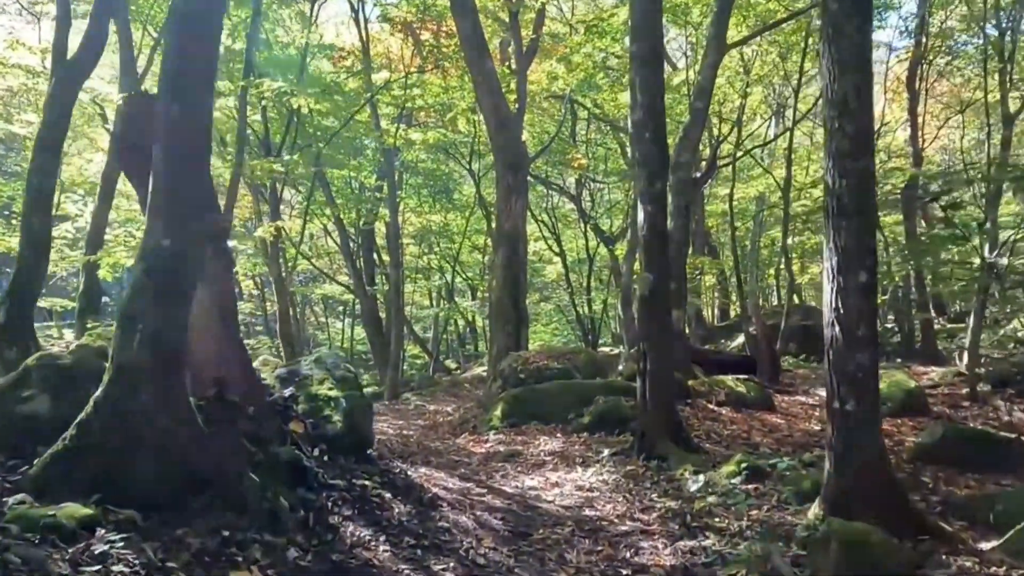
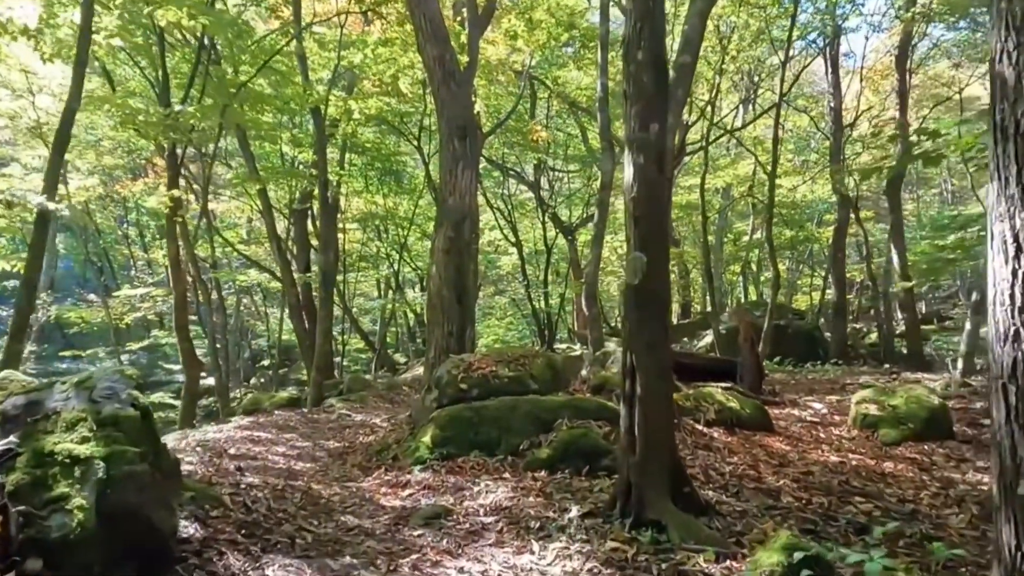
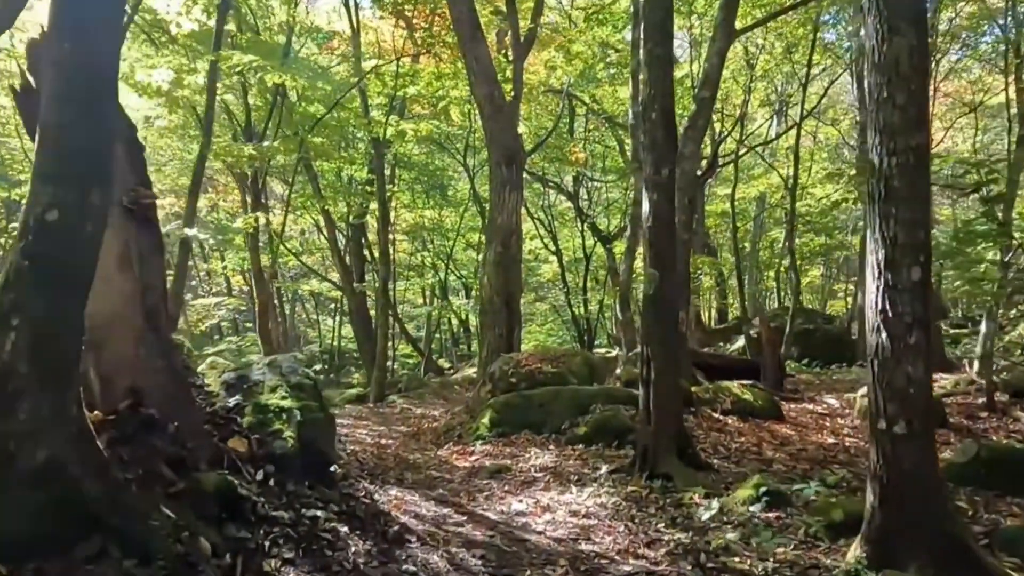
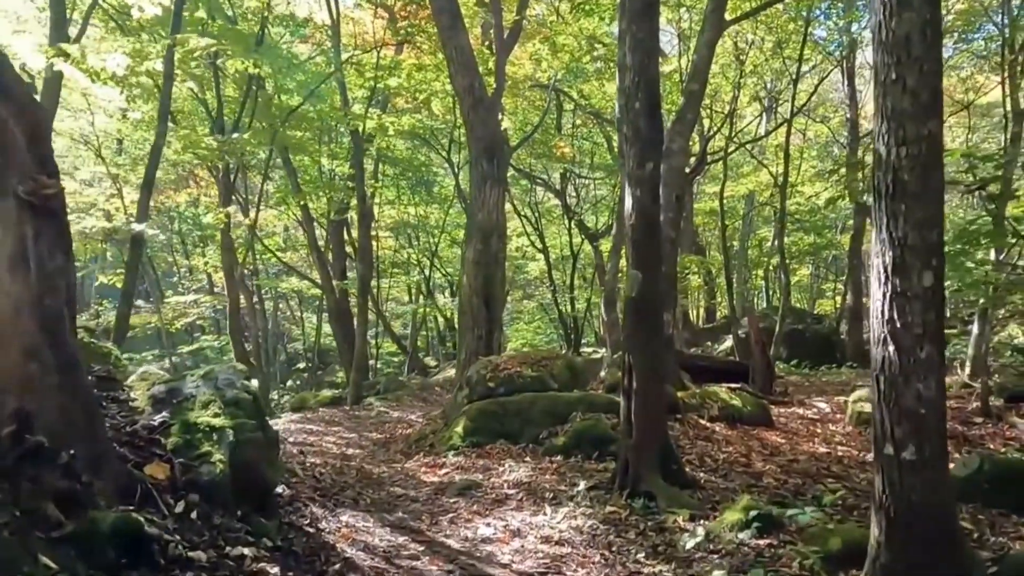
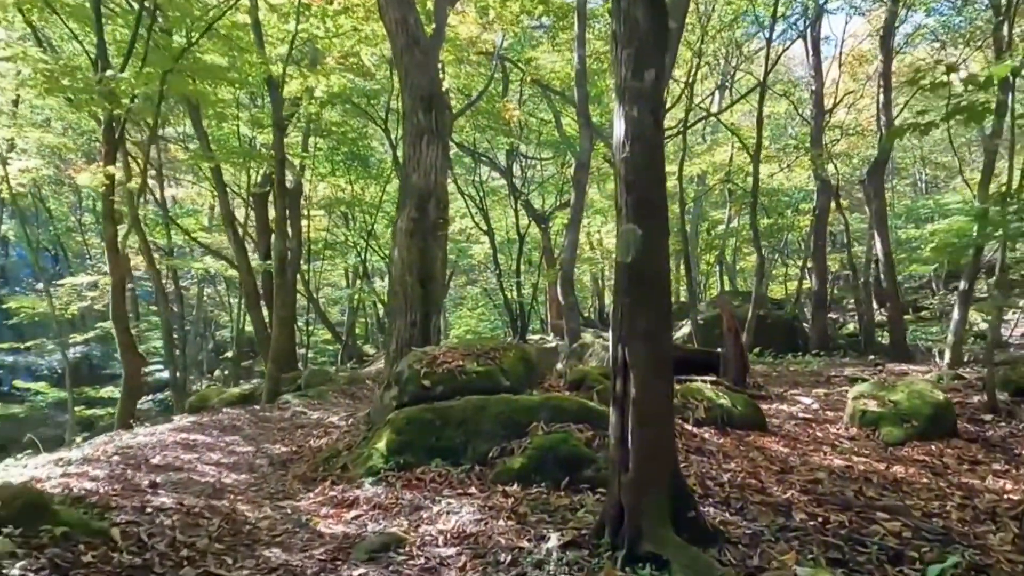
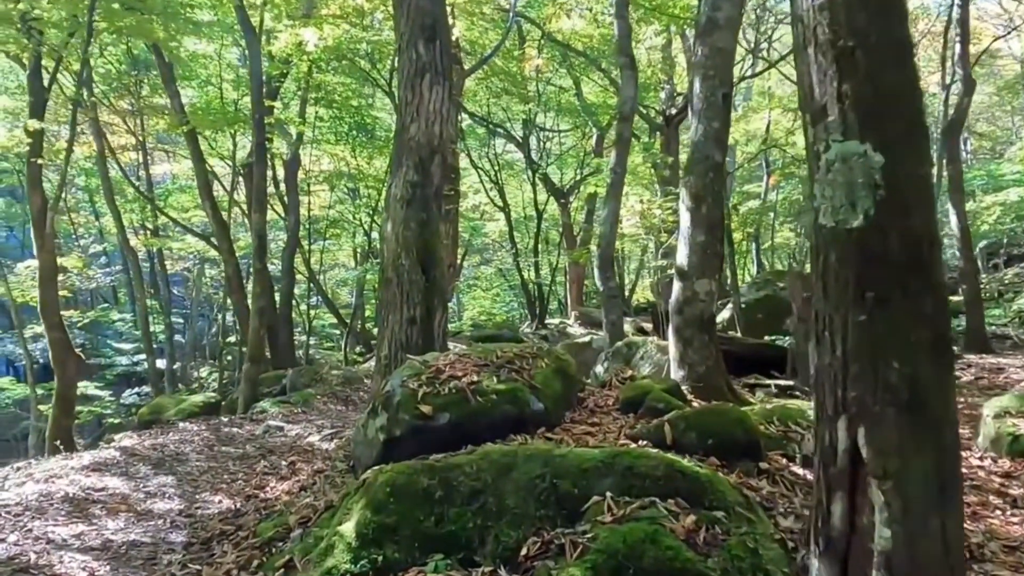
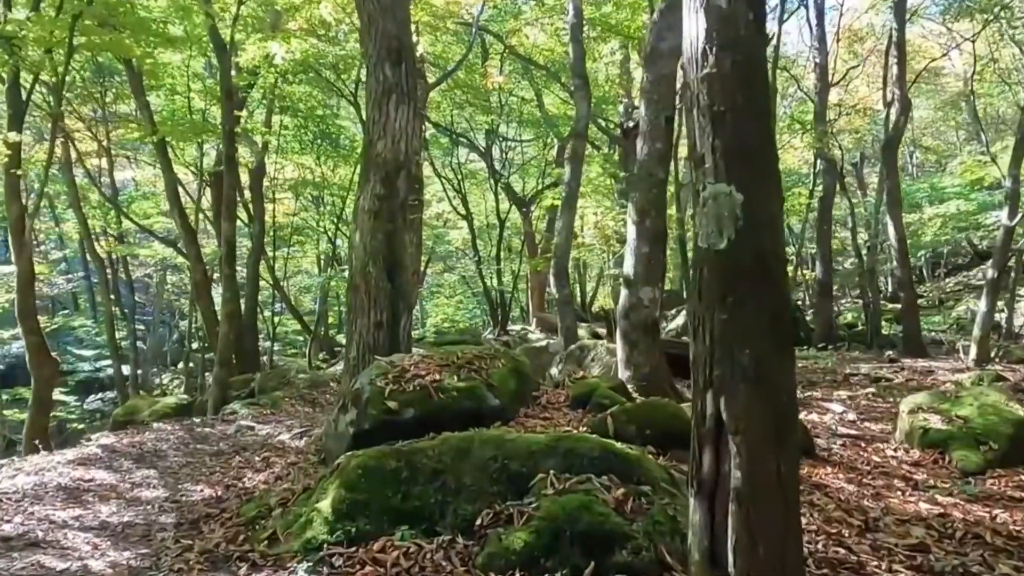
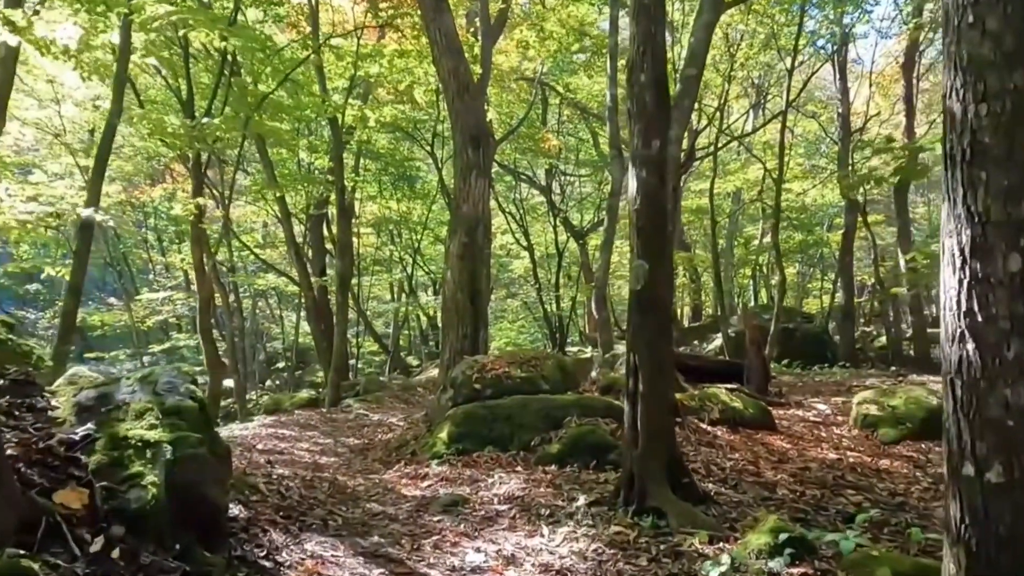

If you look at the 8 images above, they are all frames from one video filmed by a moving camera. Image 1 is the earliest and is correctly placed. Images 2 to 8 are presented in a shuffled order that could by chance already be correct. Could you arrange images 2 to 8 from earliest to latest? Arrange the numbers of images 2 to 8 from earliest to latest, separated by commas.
3, 4, 8, 2, 5, 7, 6
